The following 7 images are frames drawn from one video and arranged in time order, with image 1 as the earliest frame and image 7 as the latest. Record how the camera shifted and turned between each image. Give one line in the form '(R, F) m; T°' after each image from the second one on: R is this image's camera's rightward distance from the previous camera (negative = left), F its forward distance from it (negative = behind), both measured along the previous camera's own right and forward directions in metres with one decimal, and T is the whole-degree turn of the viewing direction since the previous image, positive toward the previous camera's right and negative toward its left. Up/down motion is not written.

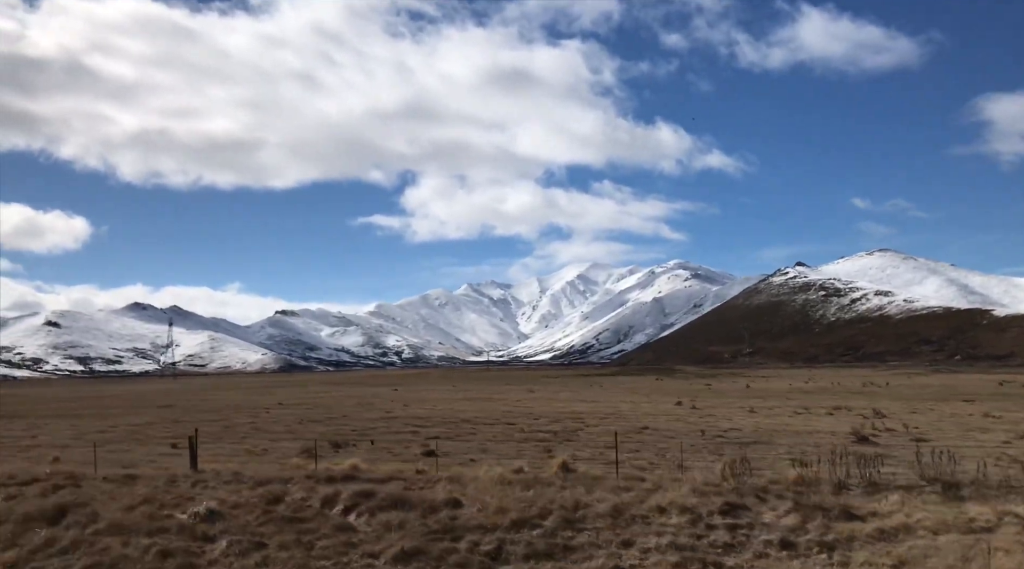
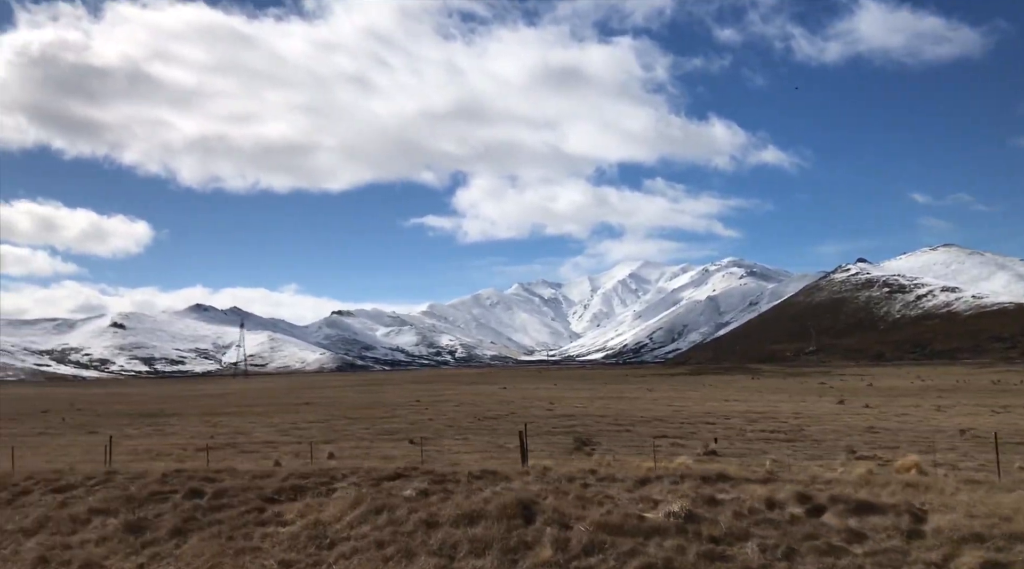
(-6.0, 0.0) m; -5°
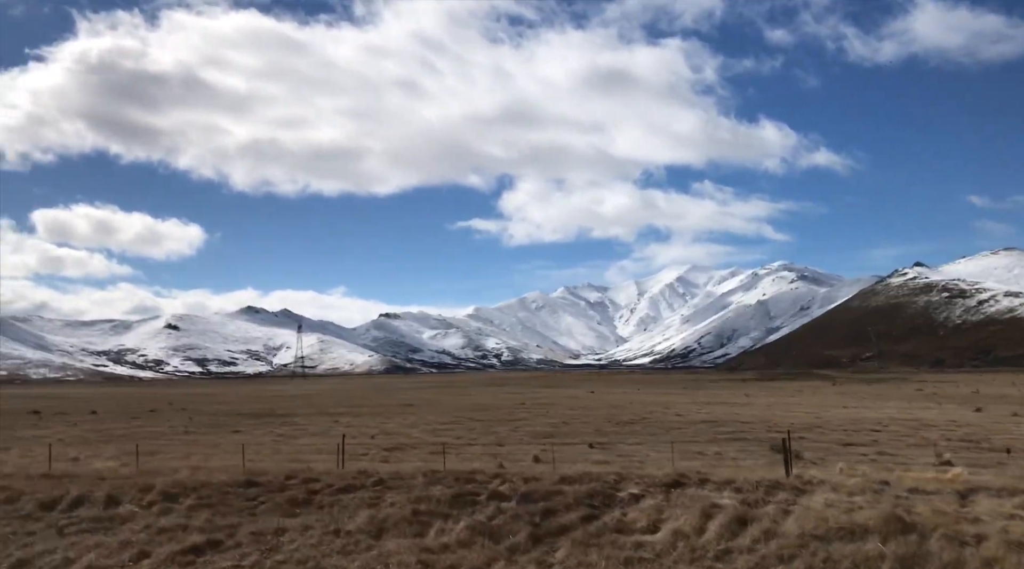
(-4.7, +0.5) m; -4°
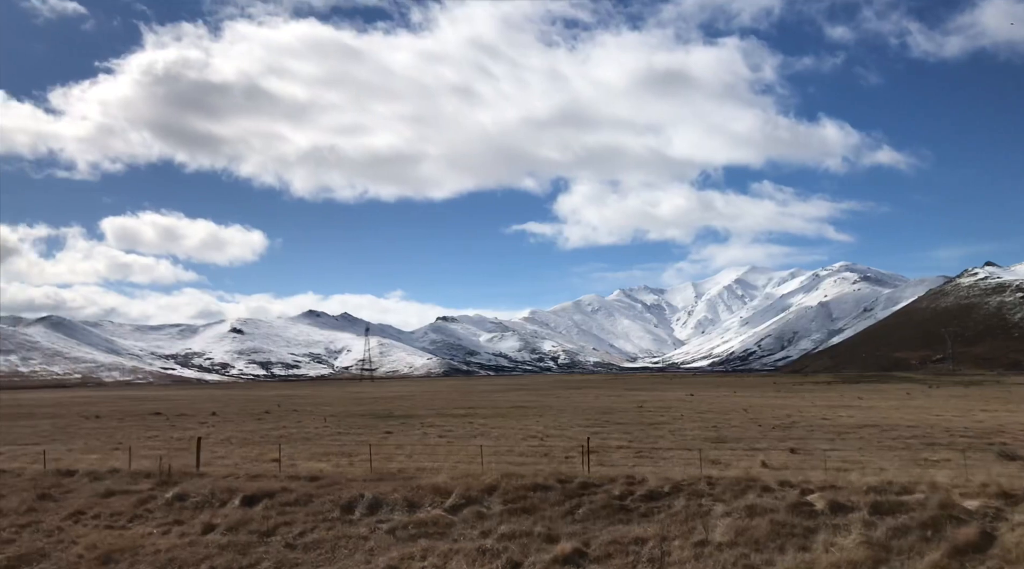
(-4.8, +0.7) m; -5°
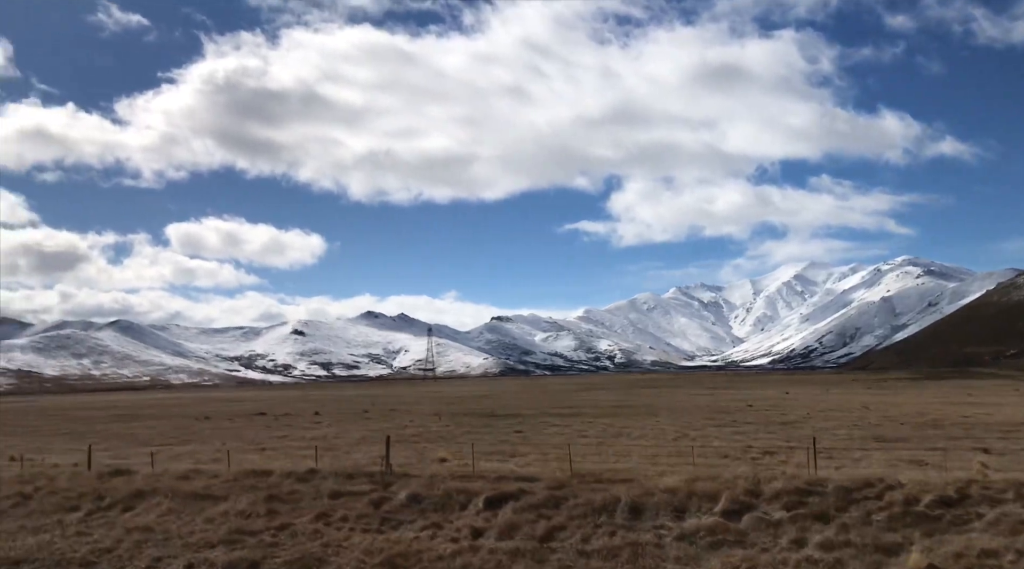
(-3.9, +1.0) m; -4°
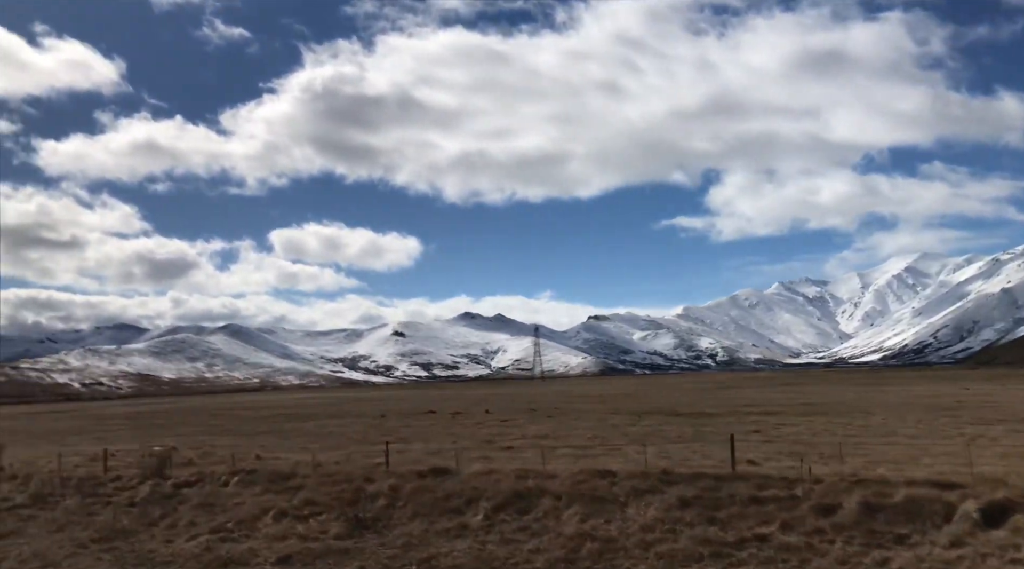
(-6.7, +2.5) m; -7°
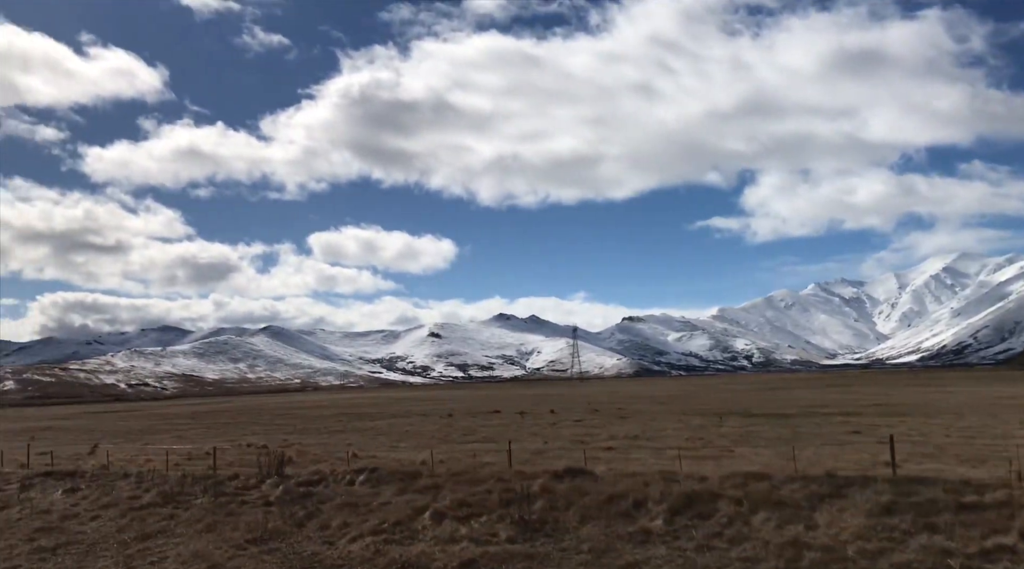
(-2.8, +1.2) m; -3°
